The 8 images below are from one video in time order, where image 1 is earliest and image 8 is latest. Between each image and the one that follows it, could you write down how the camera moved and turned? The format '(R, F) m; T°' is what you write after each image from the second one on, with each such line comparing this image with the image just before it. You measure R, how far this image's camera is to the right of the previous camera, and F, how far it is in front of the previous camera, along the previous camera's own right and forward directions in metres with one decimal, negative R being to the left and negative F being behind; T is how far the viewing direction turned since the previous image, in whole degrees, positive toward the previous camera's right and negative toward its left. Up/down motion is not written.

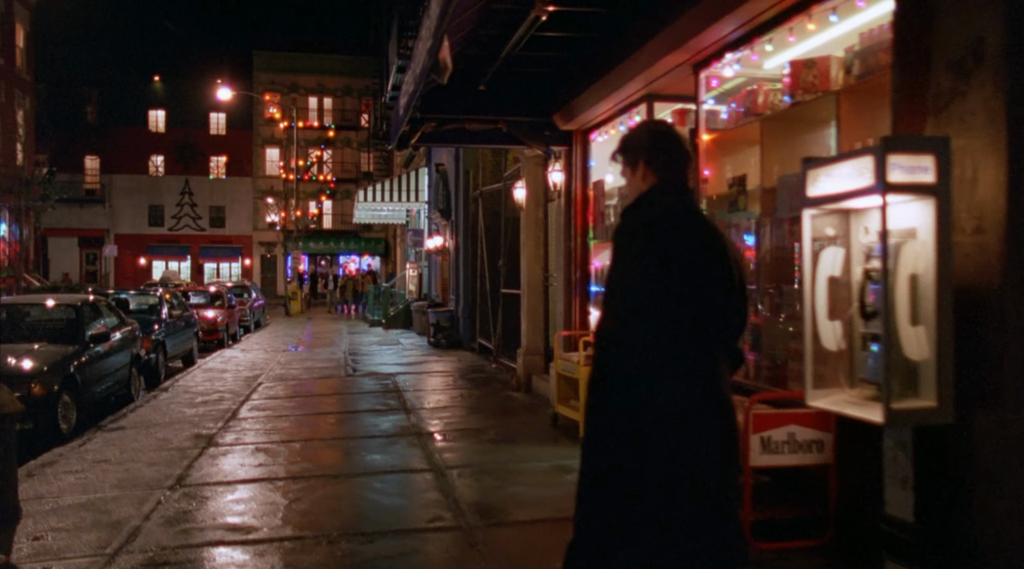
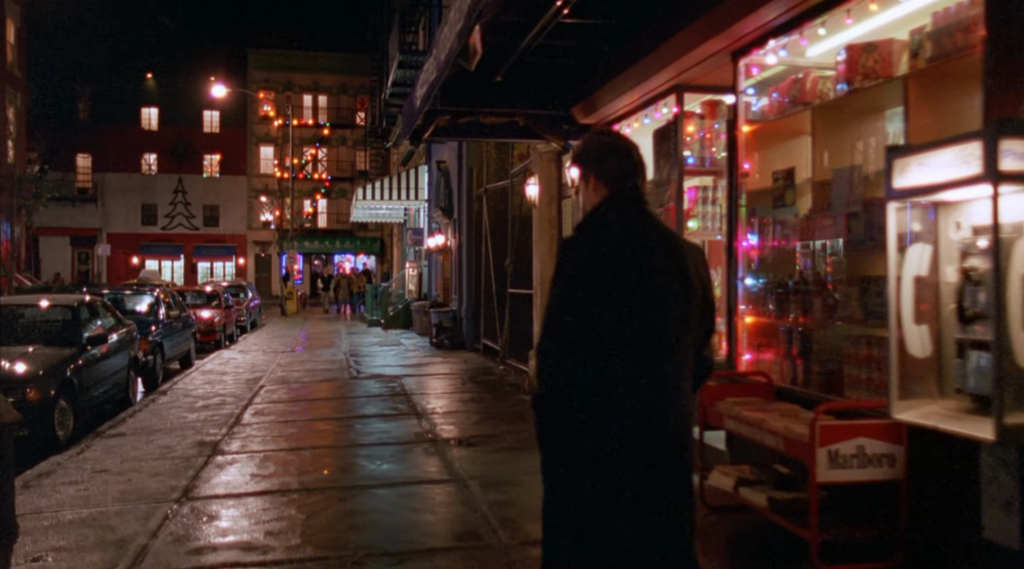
(-0.3, +0.4) m; +1°
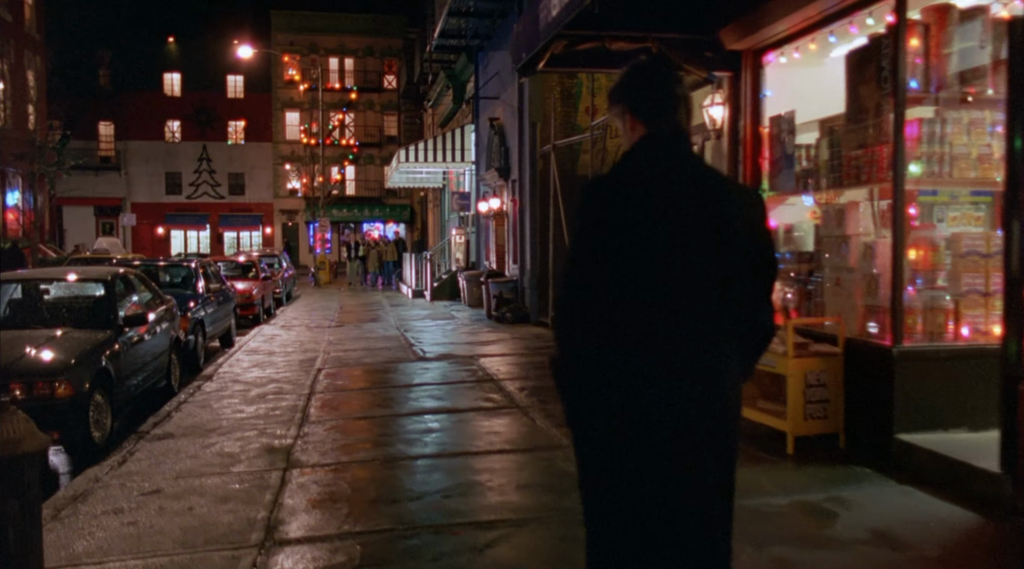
(-1.0, +1.7) m; -1°
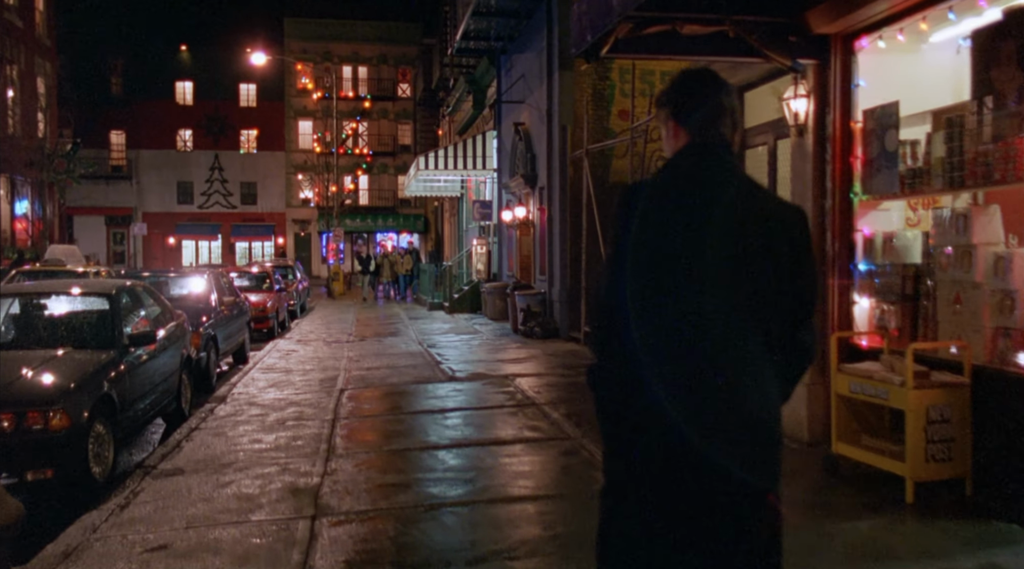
(-0.4, +0.9) m; -1°
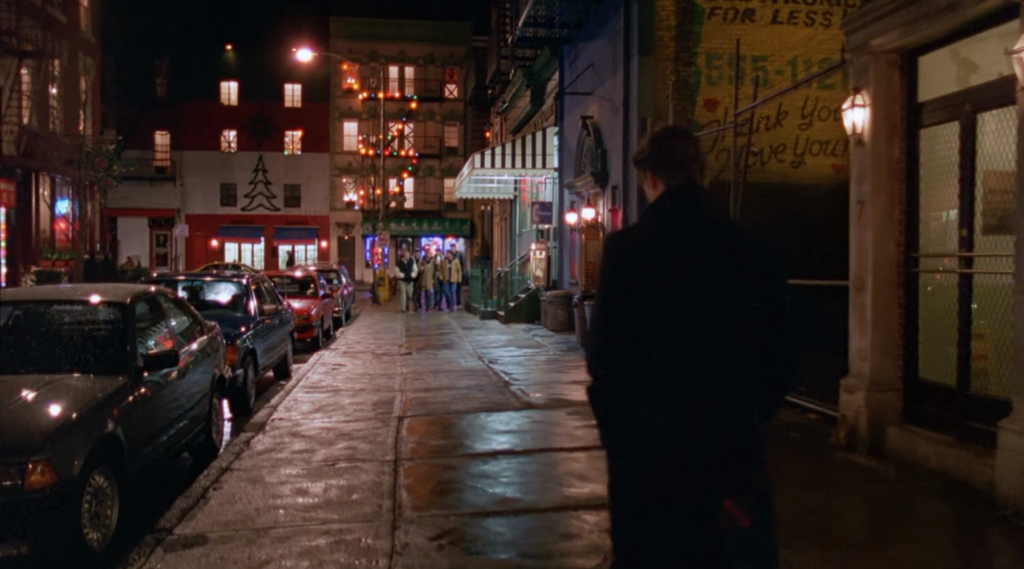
(-0.6, +1.7) m; -3°
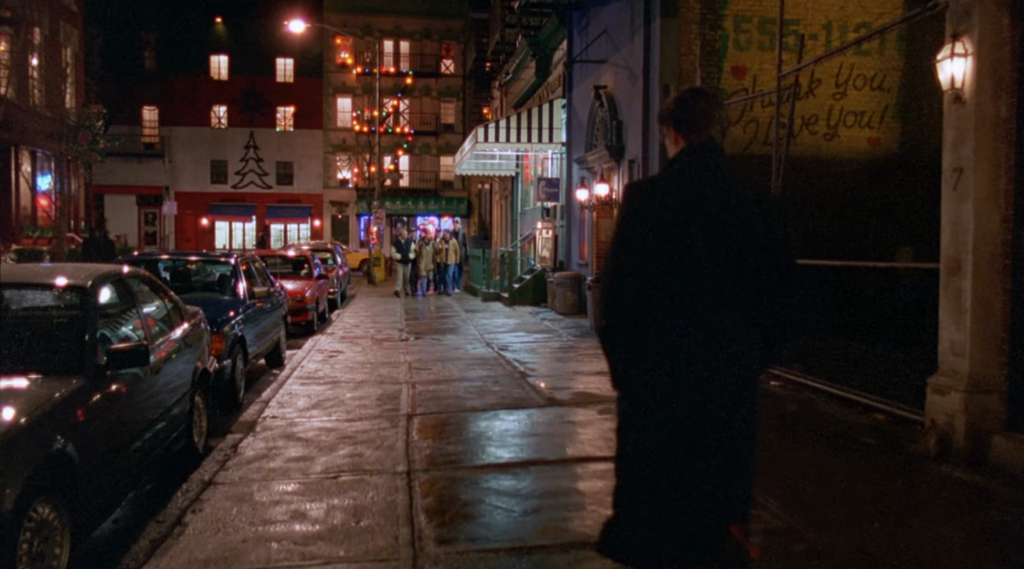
(-0.3, +1.1) m; 0°
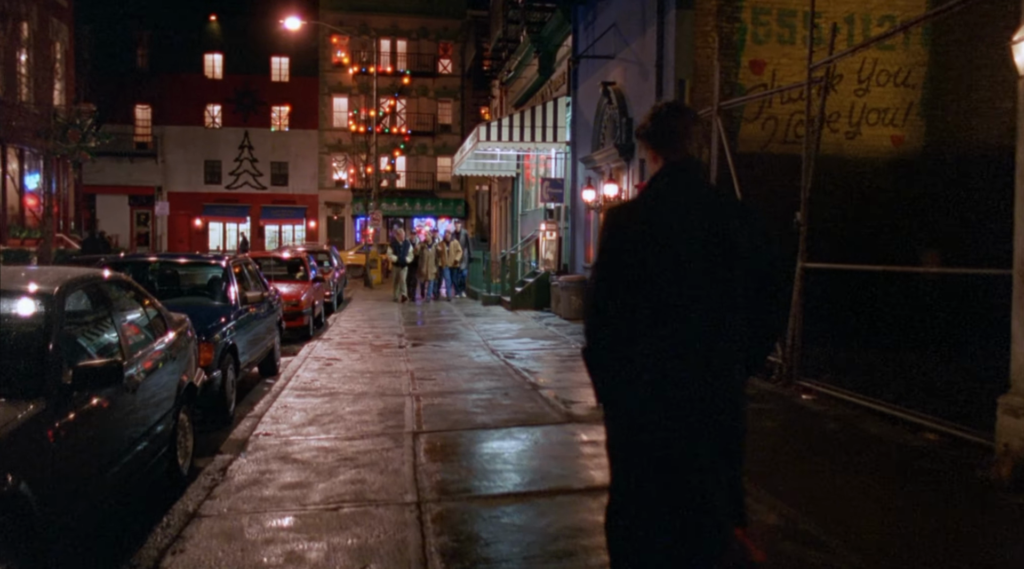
(-0.2, +0.7) m; 0°
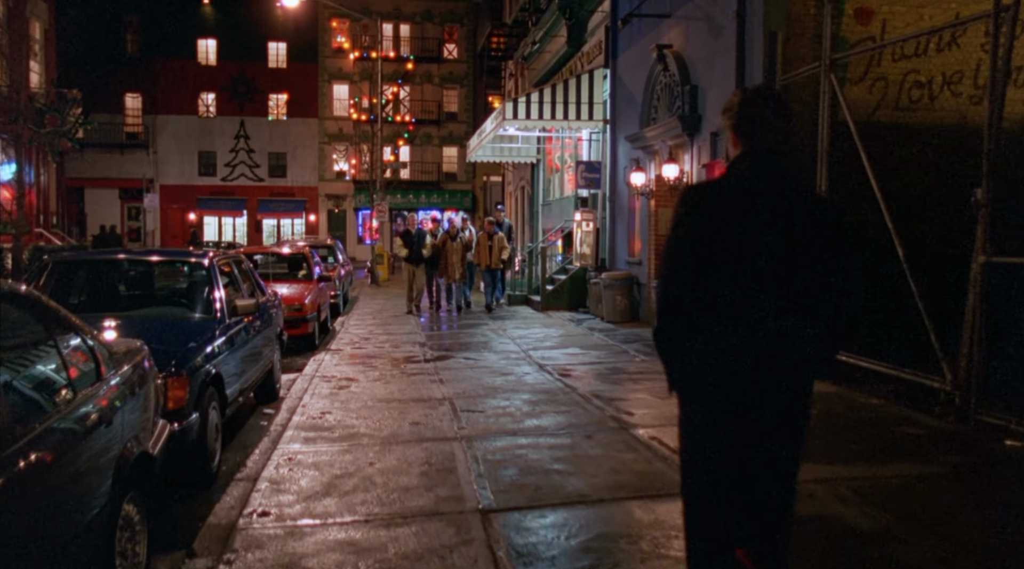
(-0.7, +2.4) m; 0°
